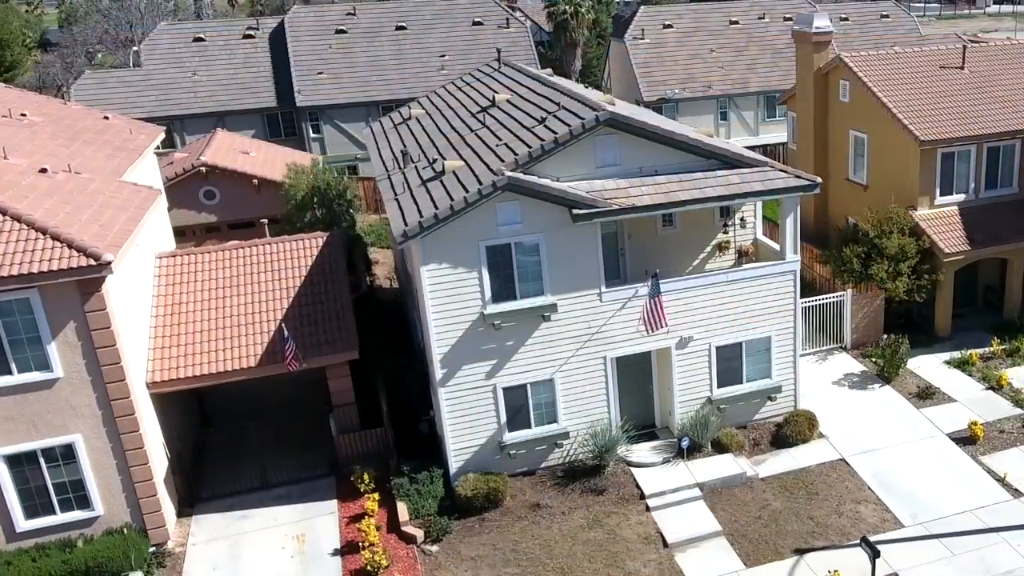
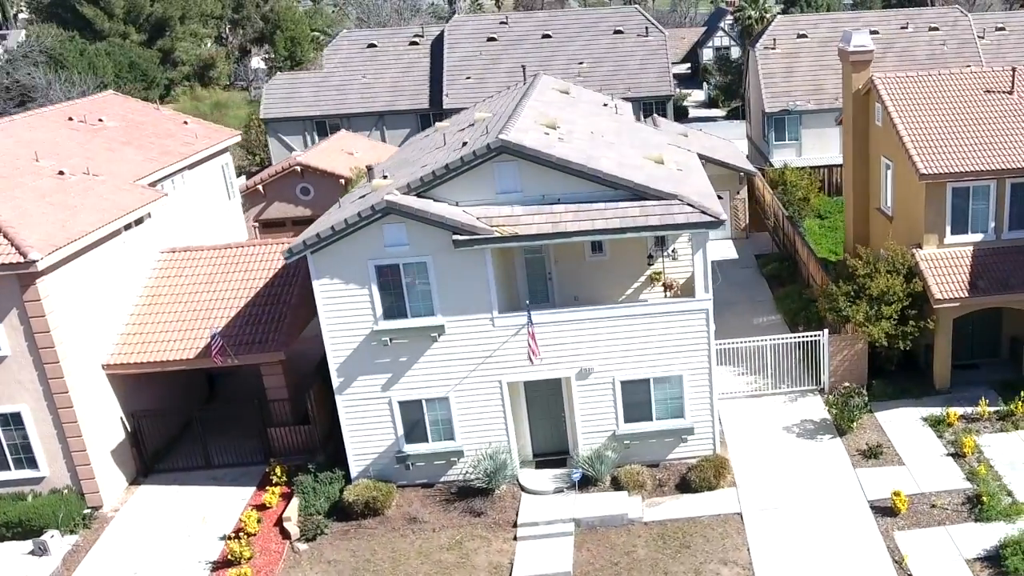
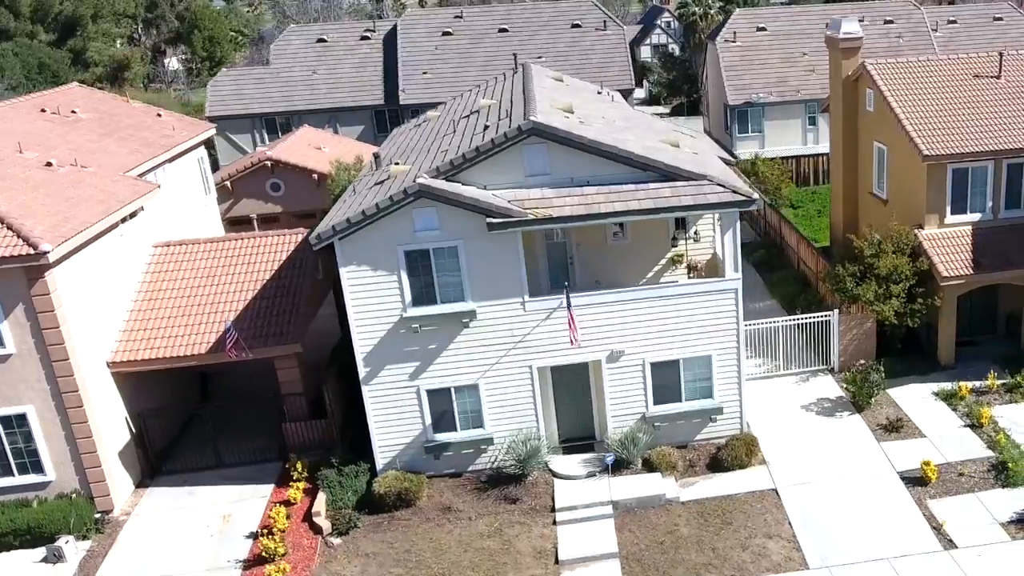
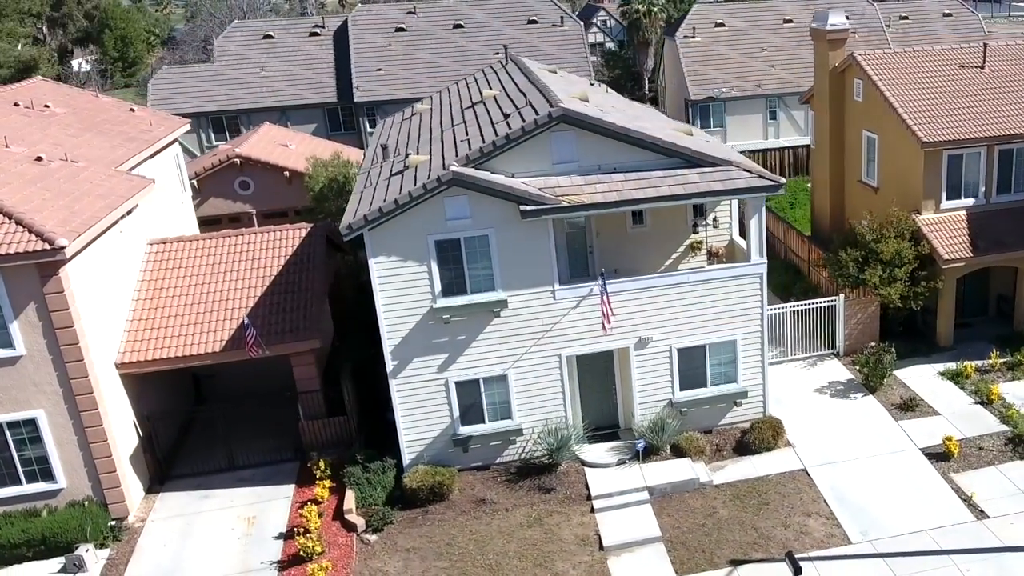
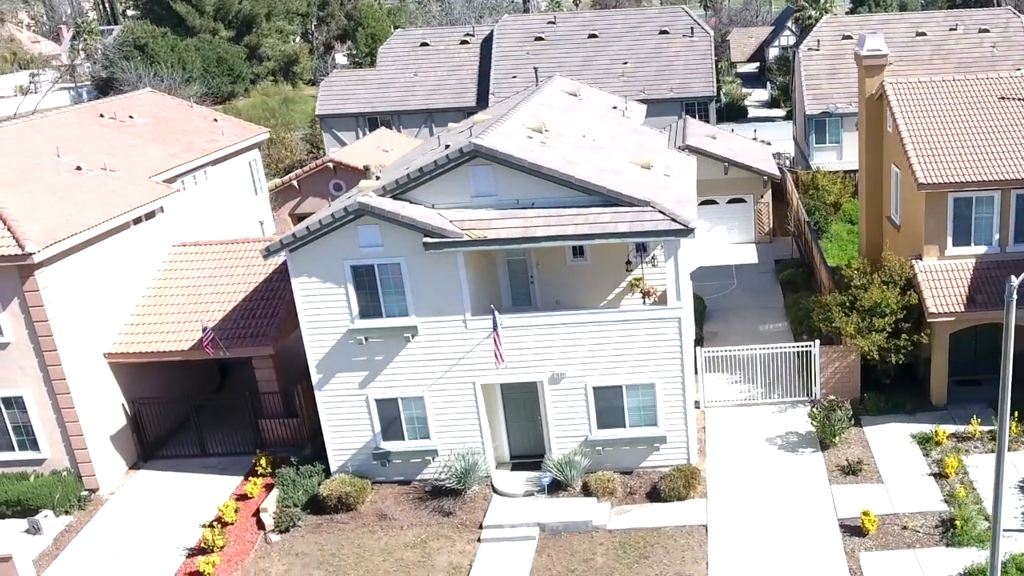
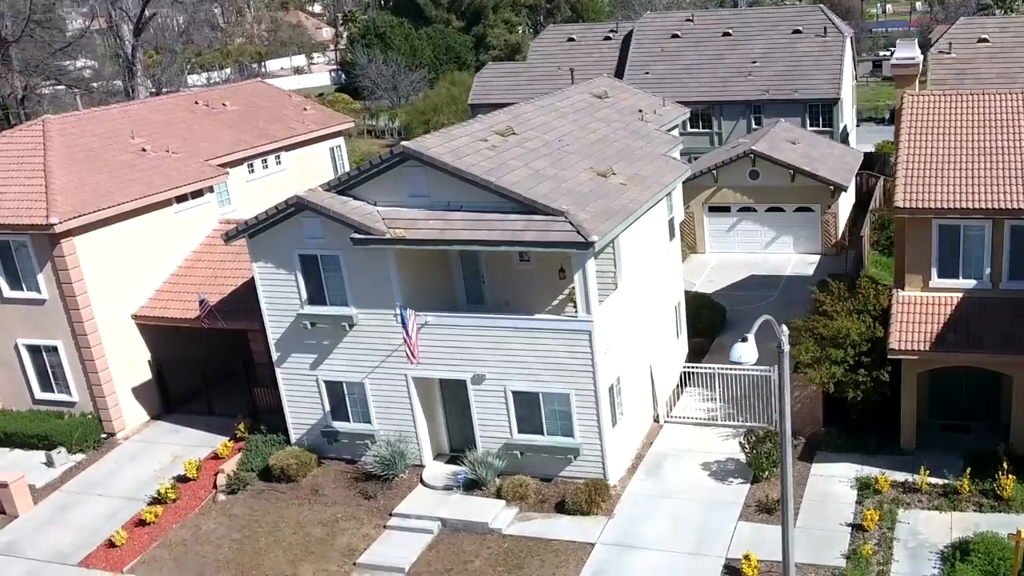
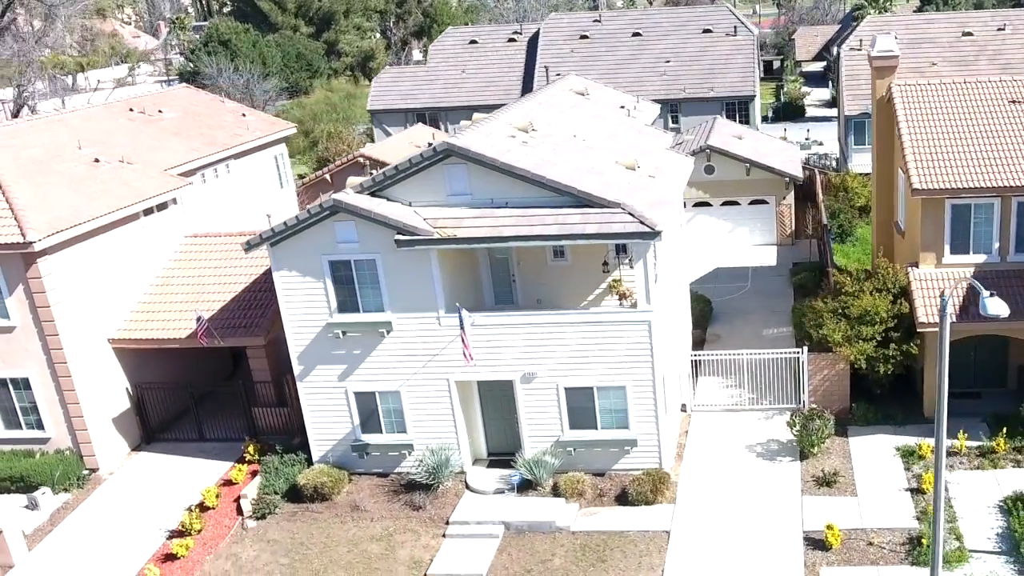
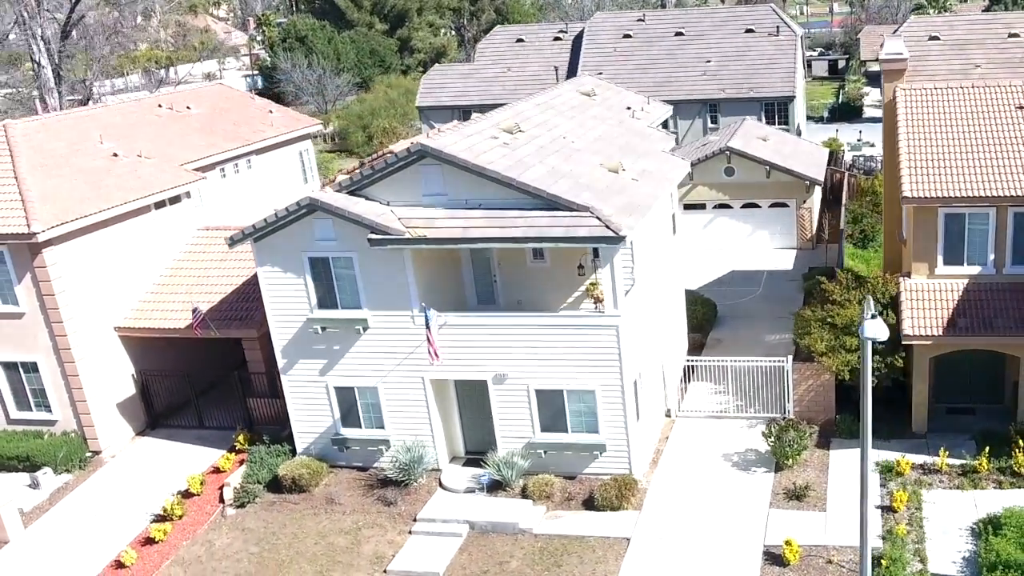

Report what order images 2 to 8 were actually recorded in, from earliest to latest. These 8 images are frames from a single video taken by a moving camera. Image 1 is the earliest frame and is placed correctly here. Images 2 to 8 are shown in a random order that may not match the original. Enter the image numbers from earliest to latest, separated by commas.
4, 3, 2, 5, 7, 8, 6
